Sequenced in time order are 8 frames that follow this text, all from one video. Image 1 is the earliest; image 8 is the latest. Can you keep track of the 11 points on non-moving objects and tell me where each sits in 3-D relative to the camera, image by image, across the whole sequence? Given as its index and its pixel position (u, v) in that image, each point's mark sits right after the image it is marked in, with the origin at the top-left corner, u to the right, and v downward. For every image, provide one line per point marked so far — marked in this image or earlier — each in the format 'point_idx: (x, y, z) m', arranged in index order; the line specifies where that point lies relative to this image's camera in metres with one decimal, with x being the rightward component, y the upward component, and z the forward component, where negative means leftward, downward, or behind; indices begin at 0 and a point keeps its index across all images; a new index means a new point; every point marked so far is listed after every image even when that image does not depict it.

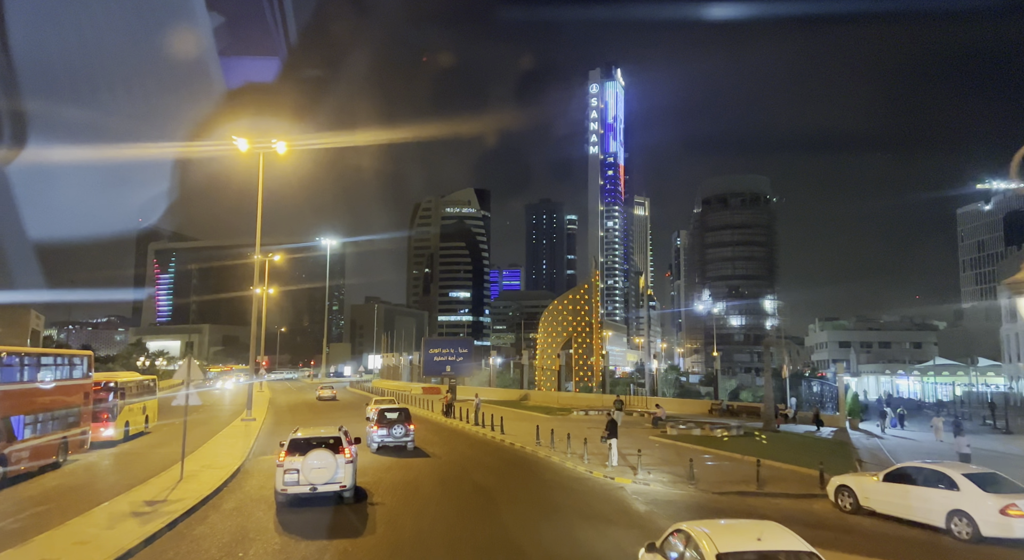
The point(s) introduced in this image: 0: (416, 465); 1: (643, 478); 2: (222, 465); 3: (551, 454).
0: (-2.7, -5.1, +18.5) m
1: (+3.0, -4.5, +15.2) m
2: (-7.8, -4.9, +17.9) m
3: (+1.1, -5.0, +18.8) m
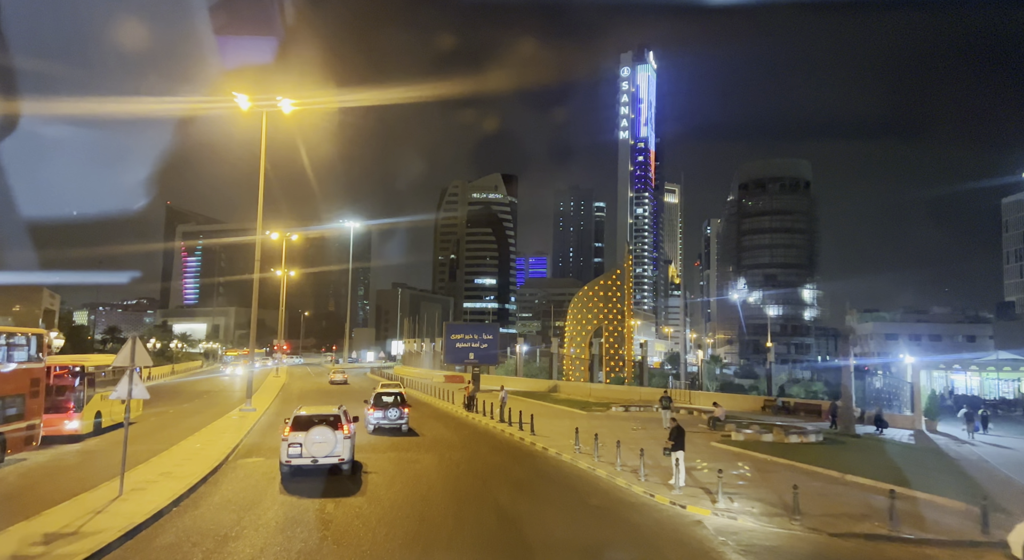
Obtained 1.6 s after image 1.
0: (-1.9, -4.4, +14.9) m
1: (+3.7, -3.9, +11.3) m
2: (-7.1, -4.1, +14.5) m
3: (+1.9, -4.2, +15.0) m
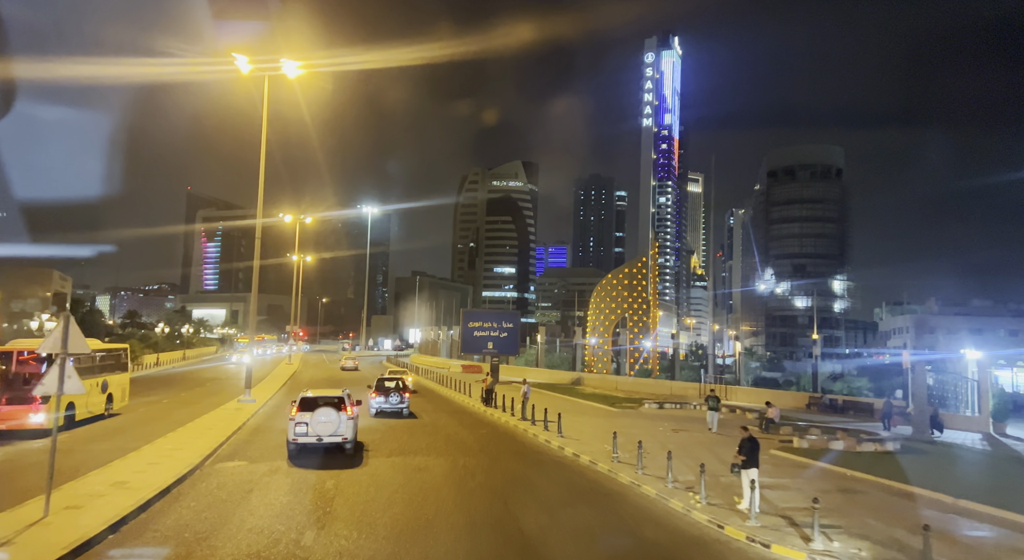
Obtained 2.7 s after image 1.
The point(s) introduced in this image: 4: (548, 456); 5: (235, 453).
0: (-1.4, -3.9, +12.3) m
1: (+4.0, -3.5, +8.6) m
2: (-6.6, -3.6, +12.0) m
3: (+2.4, -3.8, +12.3) m
4: (+0.9, -4.1, +15.5) m
5: (-6.4, -4.0, +15.4) m
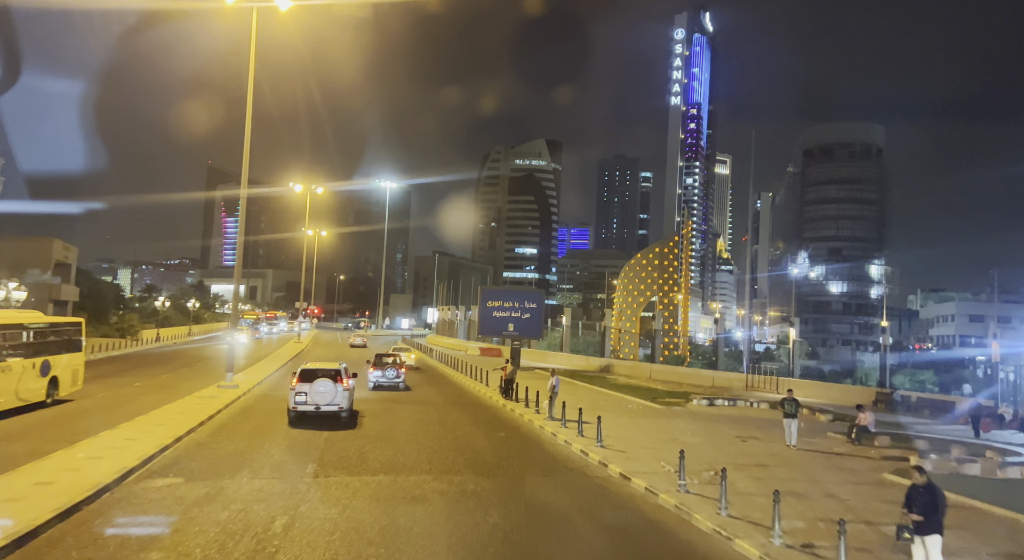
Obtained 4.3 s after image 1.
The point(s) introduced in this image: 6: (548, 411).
0: (-1.0, -3.2, +8.5) m
1: (+4.3, -3.1, +4.6) m
2: (-6.2, -2.9, +8.4) m
3: (+2.7, -3.2, +8.3) m
4: (+1.4, -3.4, +11.6) m
5: (-5.9, -3.2, +11.7) m
6: (+1.0, -3.6, +18.5) m
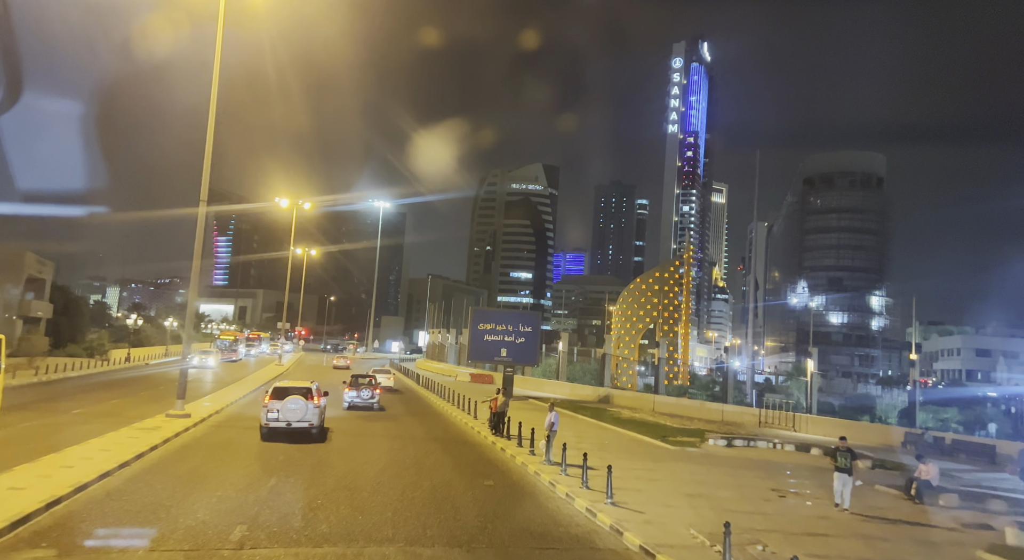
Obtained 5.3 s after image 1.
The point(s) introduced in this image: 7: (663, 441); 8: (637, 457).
0: (-1.1, -3.3, +5.8) m
1: (+4.2, -3.1, +1.9) m
2: (-6.3, -2.8, +5.6) m
3: (+2.6, -3.3, +5.6) m
4: (+1.2, -3.6, +8.9) m
5: (-6.1, -3.3, +8.9) m
6: (+0.8, -4.1, +15.8) m
7: (+4.4, -4.7, +19.6) m
8: (+3.1, -4.3, +16.2) m
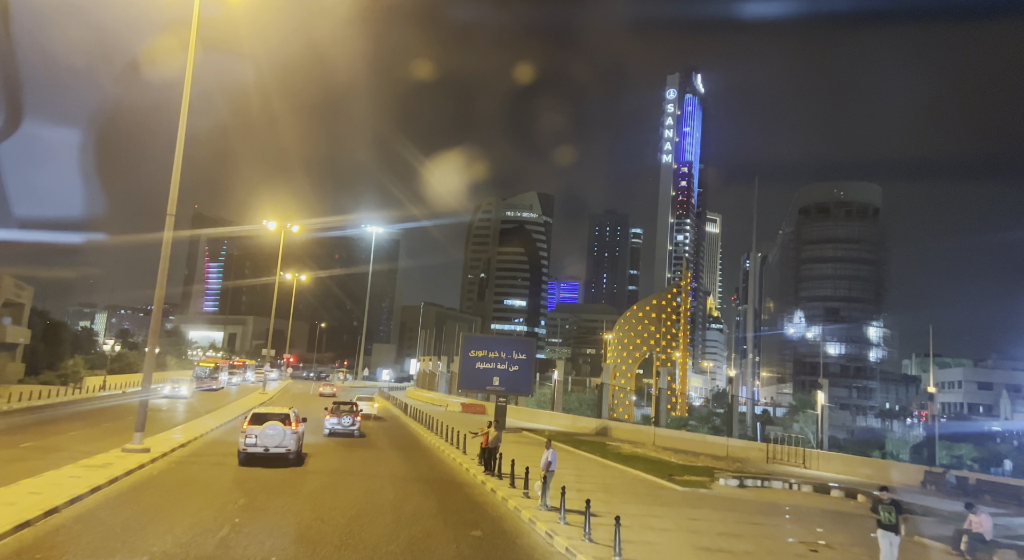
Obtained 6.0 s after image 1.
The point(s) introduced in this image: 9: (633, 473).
0: (-1.2, -3.3, +4.0) m
1: (+4.2, -3.0, +0.2) m
2: (-6.4, -2.8, +3.9) m
3: (+2.6, -3.3, +3.9) m
4: (+1.1, -3.8, +7.2) m
5: (-6.2, -3.4, +7.2) m
6: (+0.6, -4.5, +14.0) m
7: (+4.2, -5.4, +17.9) m
8: (+2.9, -4.8, +14.5) m
9: (+3.4, -5.4, +18.4) m
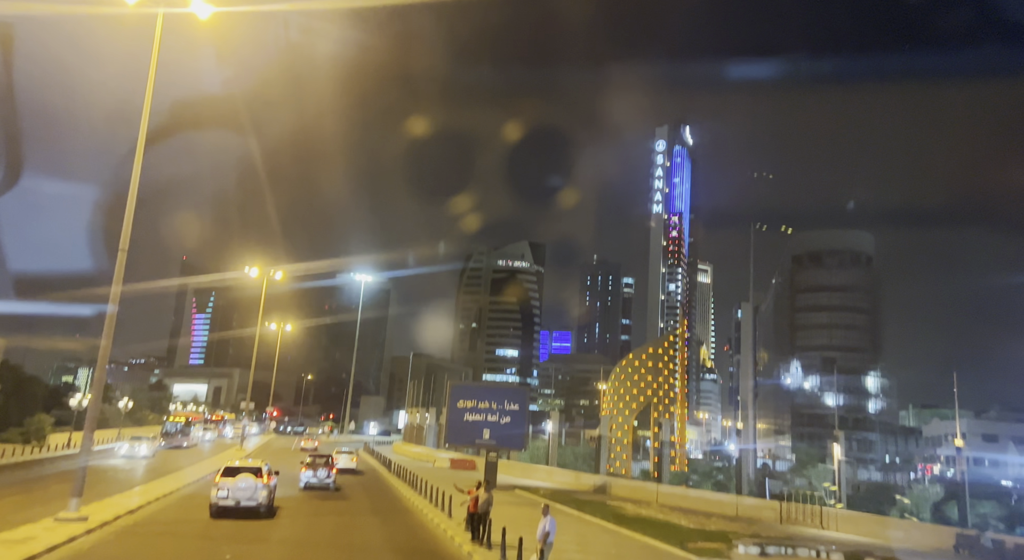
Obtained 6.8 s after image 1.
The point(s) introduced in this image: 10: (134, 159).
0: (-1.2, -3.2, +2.0) m
1: (+4.2, -2.6, -1.7) m
2: (-6.4, -2.7, +1.8) m
3: (+2.5, -3.3, +1.9) m
4: (+1.0, -4.0, +5.1) m
5: (-6.2, -3.6, +5.0) m
6: (+0.5, -5.2, +11.9) m
7: (+4.0, -6.4, +15.7) m
8: (+2.7, -5.5, +12.4) m
9: (+3.2, -6.4, +16.2) m
10: (-9.6, +3.5, +17.2) m
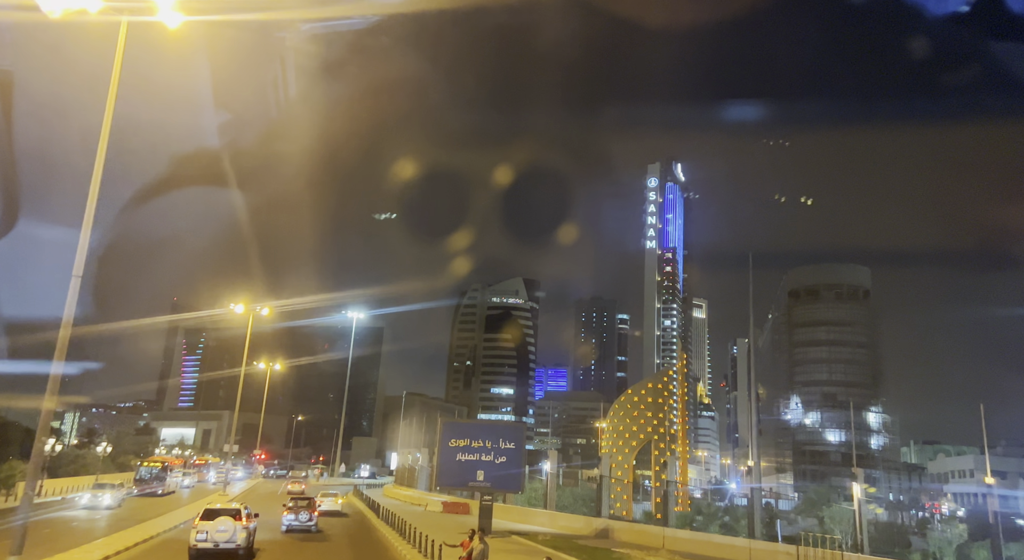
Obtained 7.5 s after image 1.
0: (-1.2, -3.0, +0.4) m
1: (+4.3, -2.1, -3.2) m
2: (-6.4, -2.5, +0.2) m
3: (+2.6, -3.0, +0.4) m
4: (+1.0, -3.9, +3.5) m
5: (-6.2, -3.5, +3.4) m
6: (+0.4, -5.5, +10.2) m
7: (+4.0, -6.8, +13.9) m
8: (+2.7, -5.8, +10.7) m
9: (+3.1, -6.9, +14.5) m
10: (-9.7, +2.8, +15.9) m
